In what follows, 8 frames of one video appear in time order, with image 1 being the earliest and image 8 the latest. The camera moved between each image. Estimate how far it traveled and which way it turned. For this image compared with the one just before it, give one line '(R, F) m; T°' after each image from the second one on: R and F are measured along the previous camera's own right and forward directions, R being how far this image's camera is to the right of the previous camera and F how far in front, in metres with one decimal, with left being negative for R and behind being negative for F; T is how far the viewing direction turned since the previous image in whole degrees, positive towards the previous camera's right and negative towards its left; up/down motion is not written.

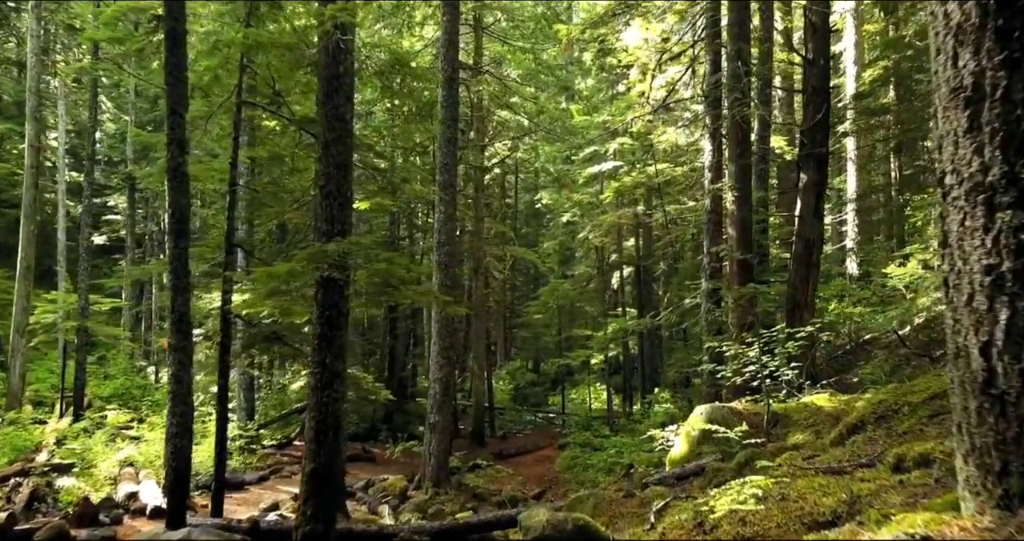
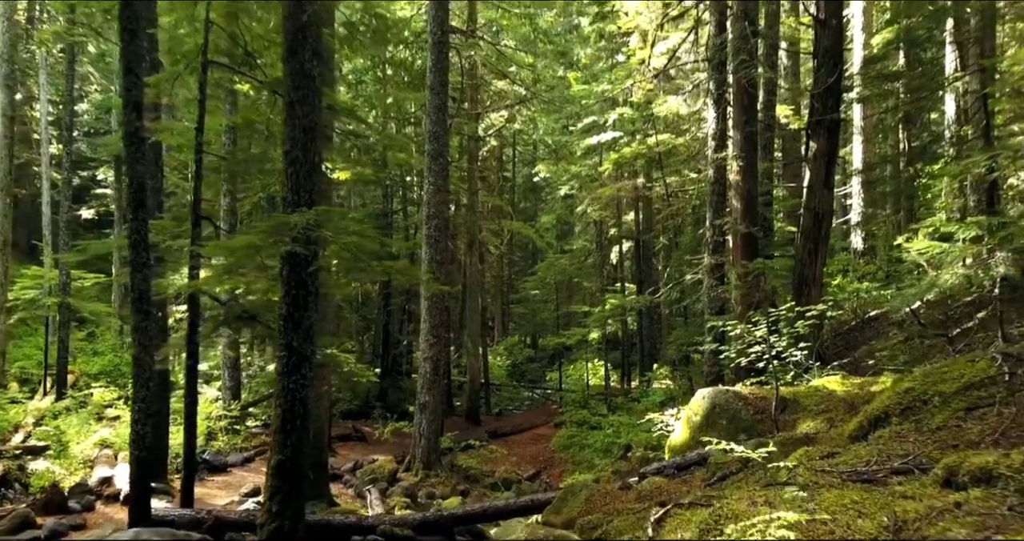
(+0.1, +0.6) m; 0°
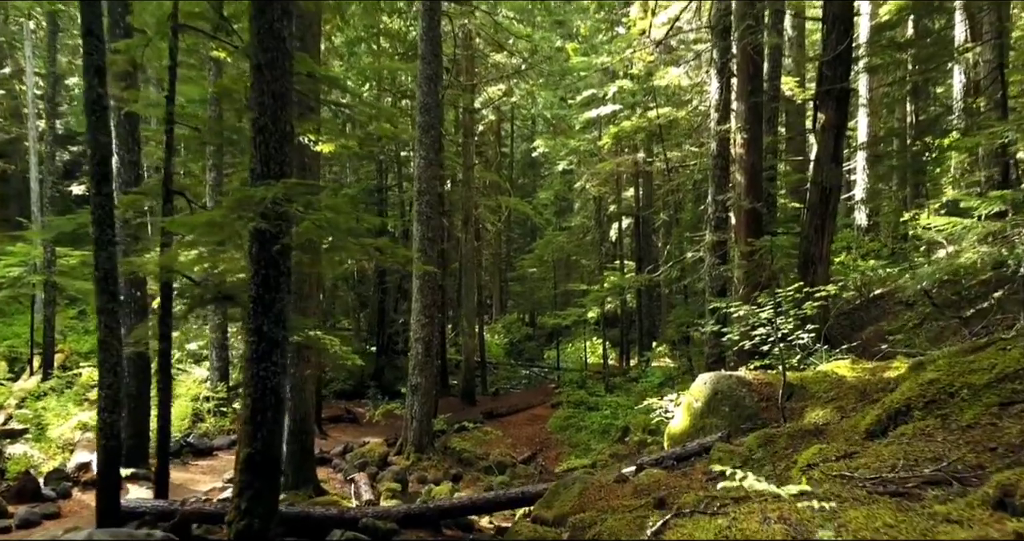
(+0.1, +0.5) m; 0°
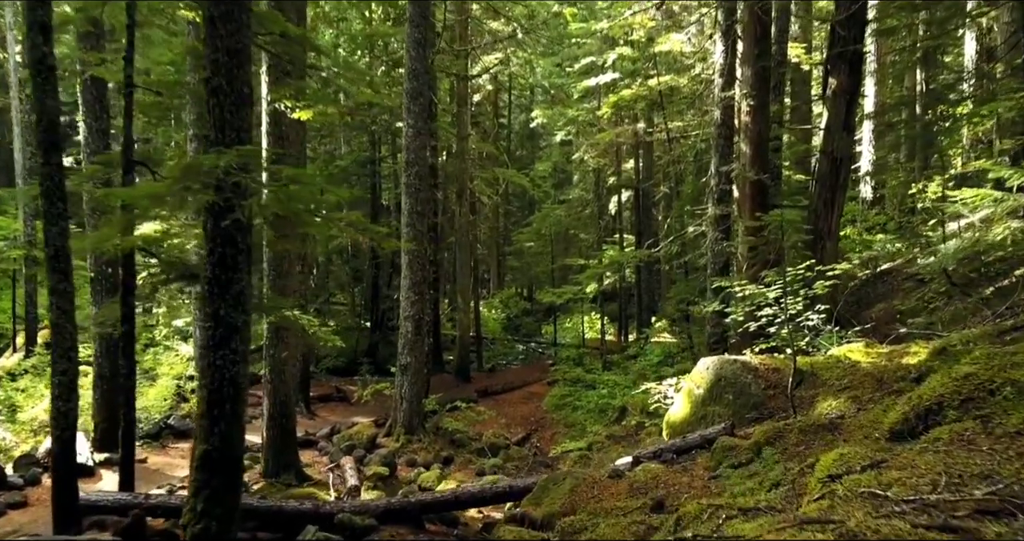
(+0.1, +0.5) m; 0°
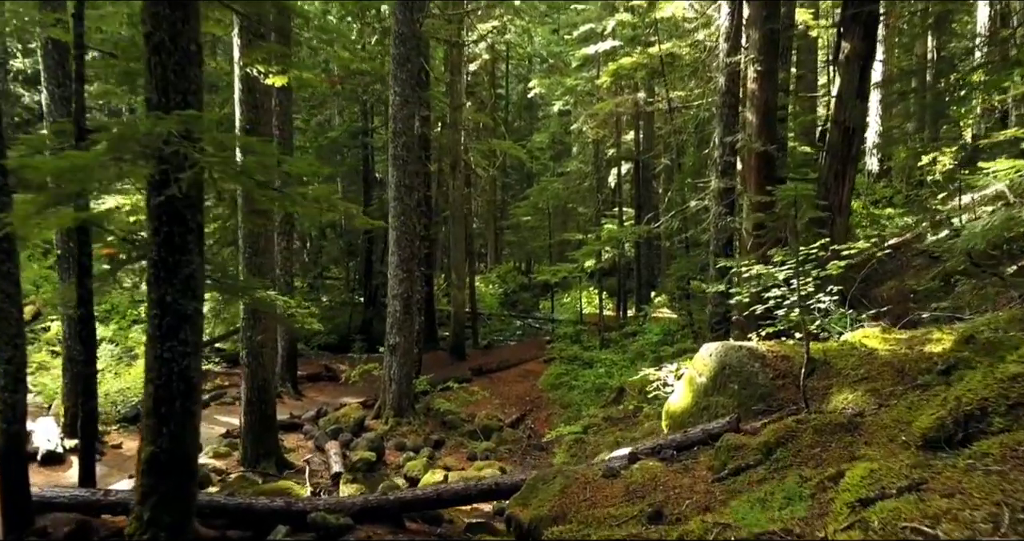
(+0.1, +0.5) m; 0°
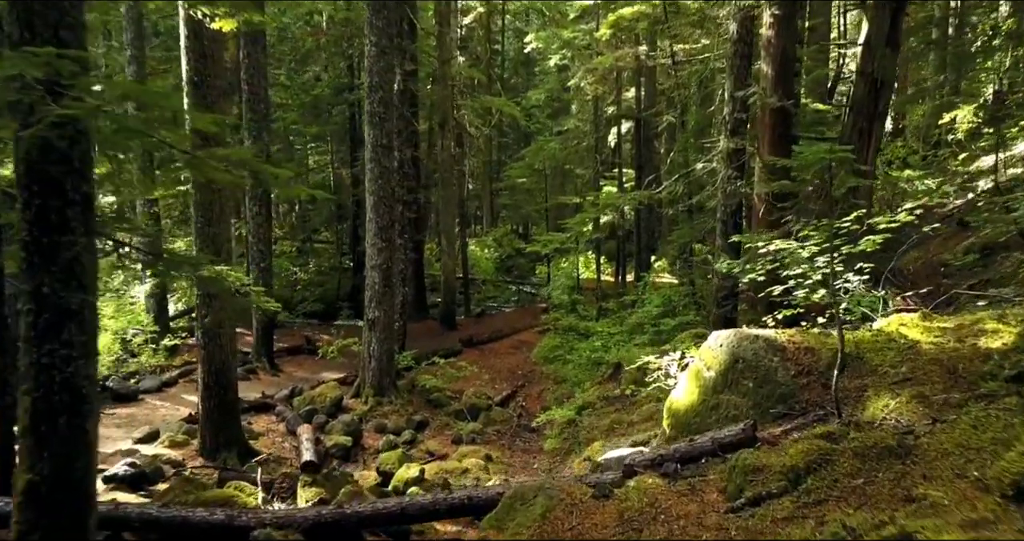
(+0.2, +0.9) m; 0°
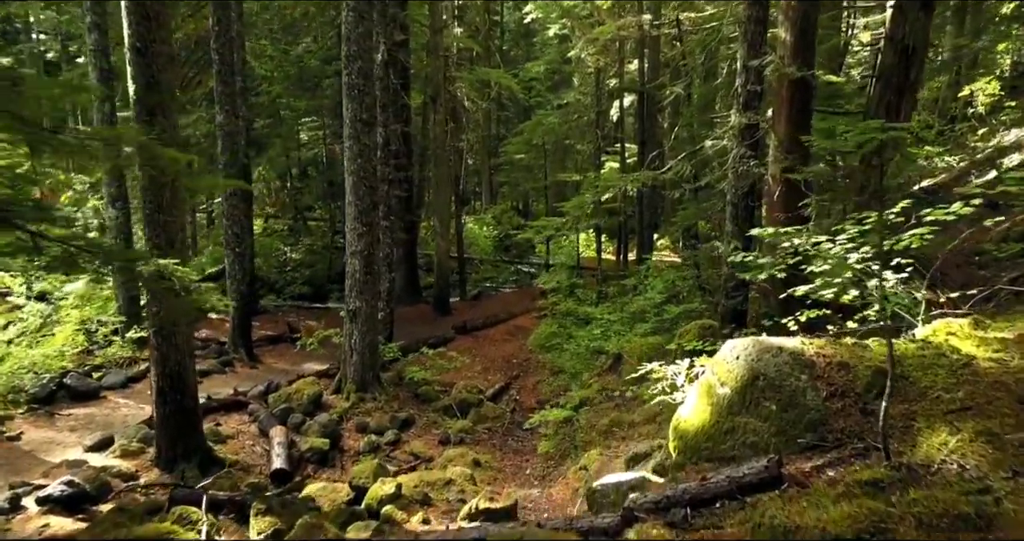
(+0.1, +0.8) m; 0°
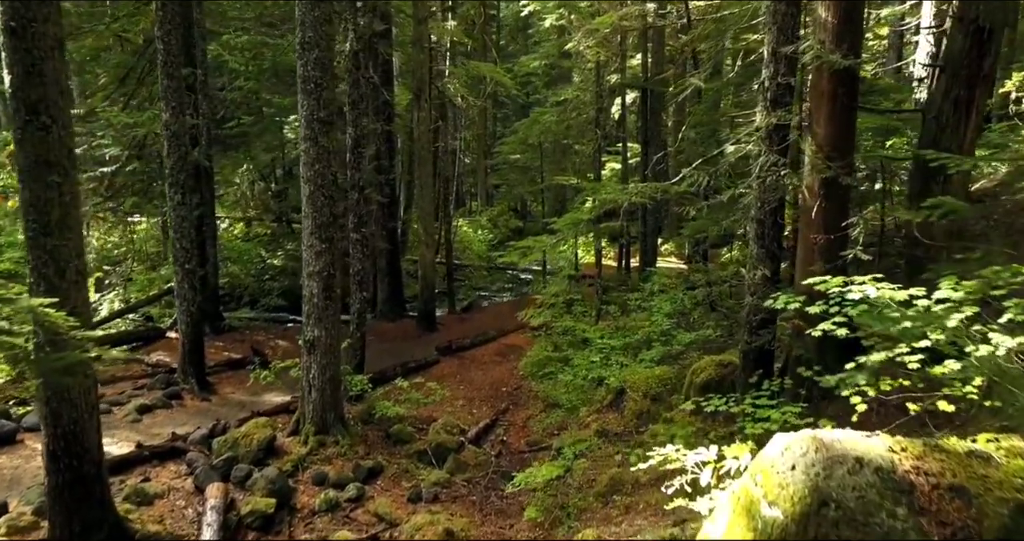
(+0.2, +1.4) m; 0°
